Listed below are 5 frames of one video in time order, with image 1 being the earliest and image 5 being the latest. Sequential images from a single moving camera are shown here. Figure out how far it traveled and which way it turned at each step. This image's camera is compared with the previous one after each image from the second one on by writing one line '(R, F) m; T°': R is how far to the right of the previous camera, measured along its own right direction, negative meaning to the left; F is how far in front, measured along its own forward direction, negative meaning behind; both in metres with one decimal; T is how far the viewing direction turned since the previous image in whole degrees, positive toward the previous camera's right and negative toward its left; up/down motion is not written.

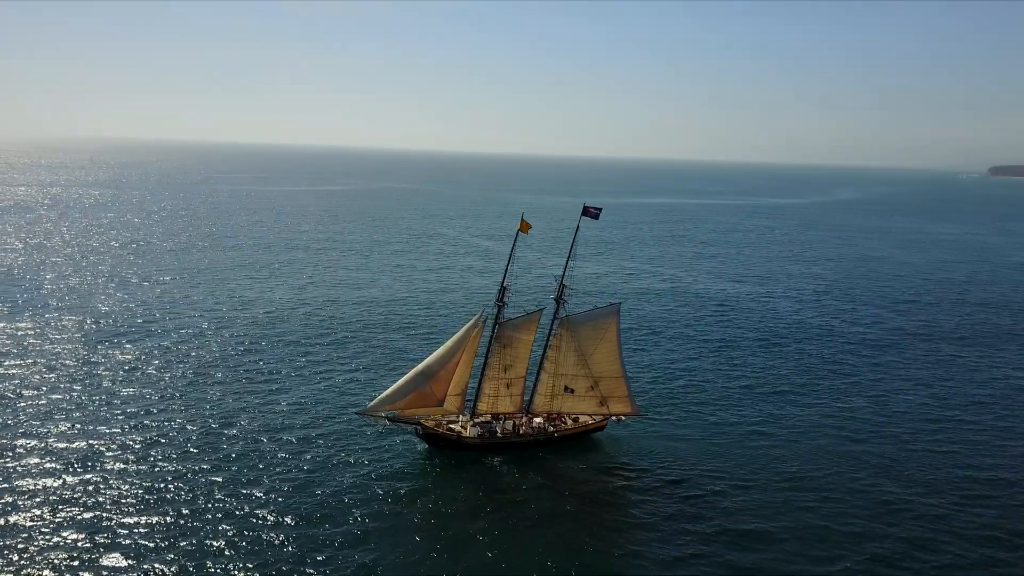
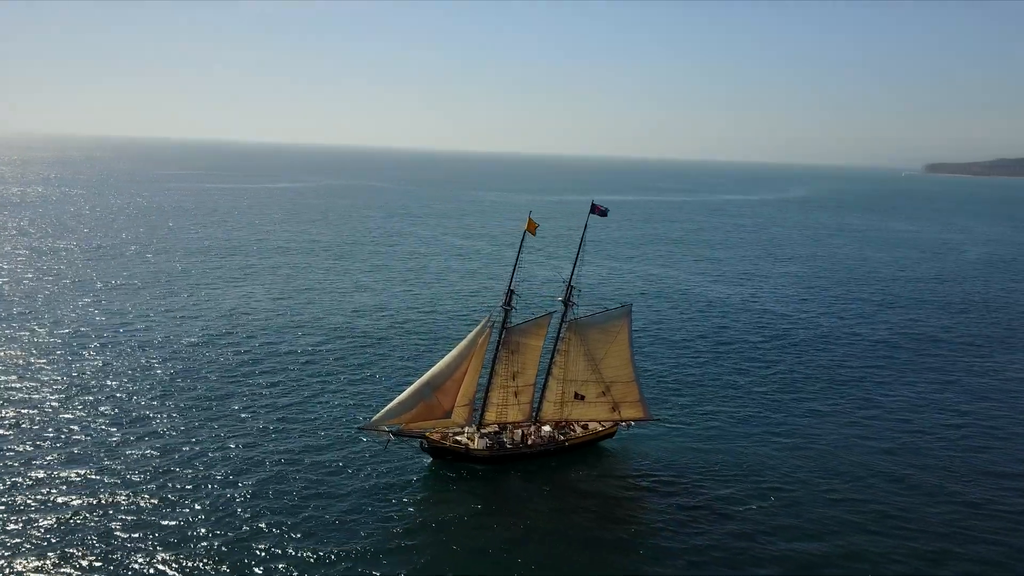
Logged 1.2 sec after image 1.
(-3.7, +3.2) m; +3°
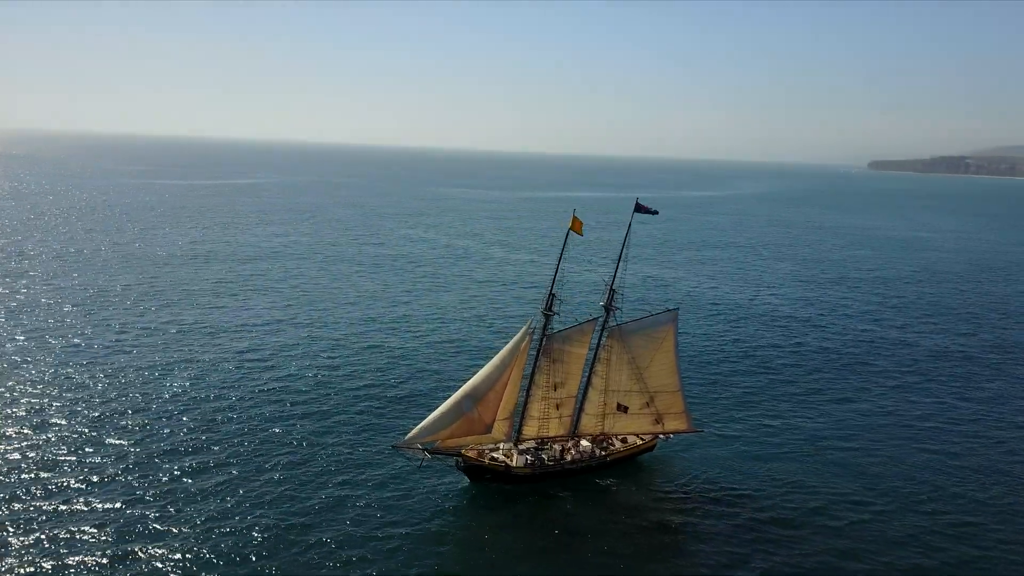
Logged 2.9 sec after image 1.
(-5.4, +4.4) m; +2°
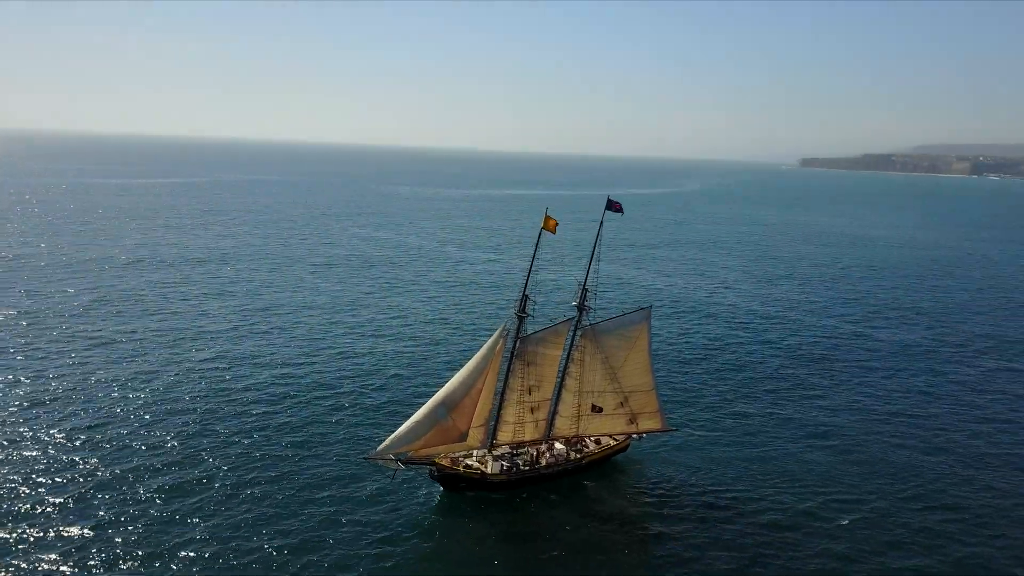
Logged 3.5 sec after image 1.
(-1.7, +1.6) m; +5°
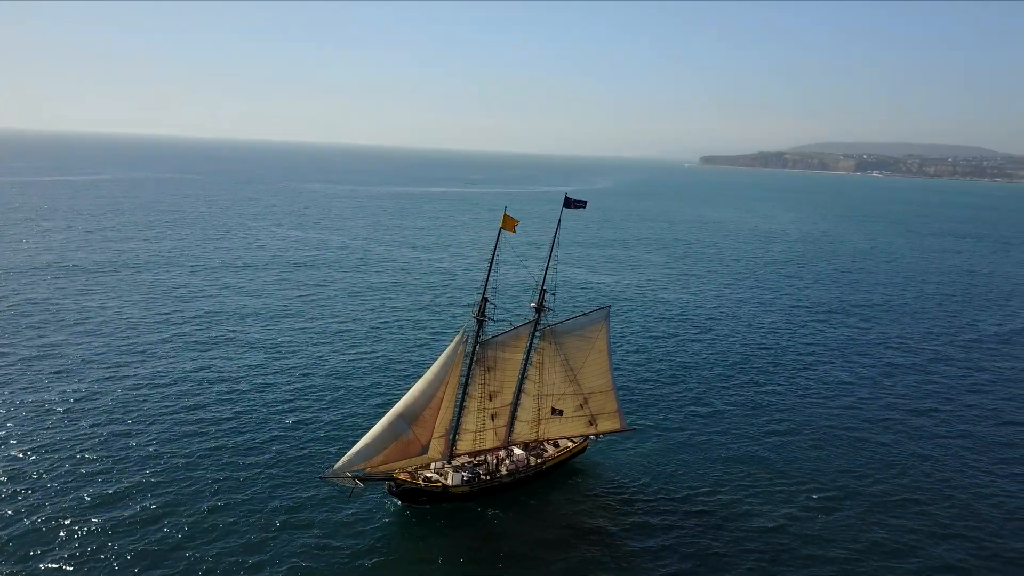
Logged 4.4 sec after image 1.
(-2.8, +2.2) m; +7°
